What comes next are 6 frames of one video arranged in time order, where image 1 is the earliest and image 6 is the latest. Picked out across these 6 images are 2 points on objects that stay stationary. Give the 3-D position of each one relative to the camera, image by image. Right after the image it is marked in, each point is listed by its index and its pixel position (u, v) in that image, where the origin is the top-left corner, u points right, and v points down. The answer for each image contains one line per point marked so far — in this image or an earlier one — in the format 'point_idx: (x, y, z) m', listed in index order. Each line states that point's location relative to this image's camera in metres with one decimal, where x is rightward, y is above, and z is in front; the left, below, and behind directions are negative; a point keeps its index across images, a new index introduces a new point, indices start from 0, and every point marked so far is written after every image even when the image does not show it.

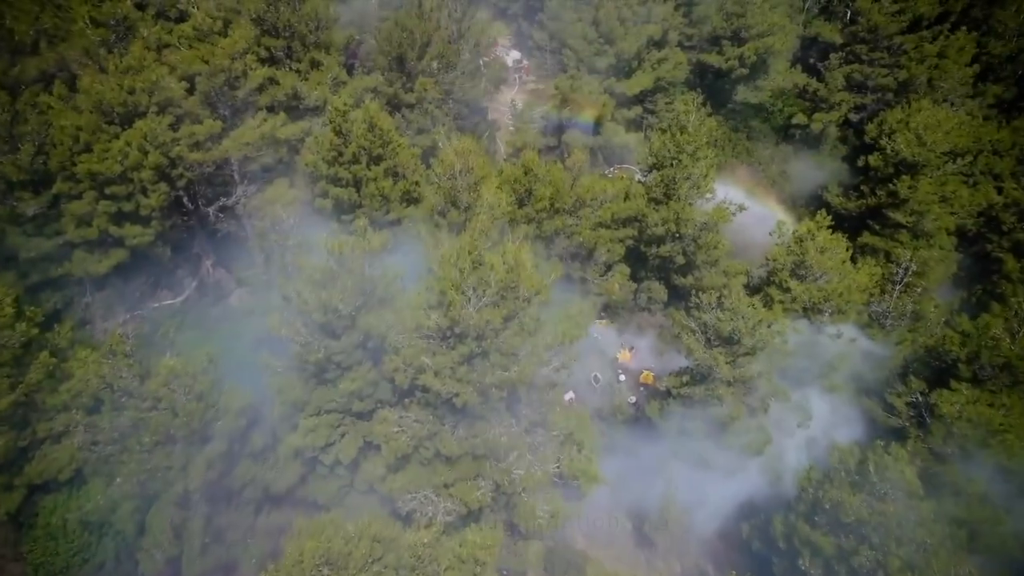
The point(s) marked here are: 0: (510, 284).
0: (0.0, +0.1, +18.6) m
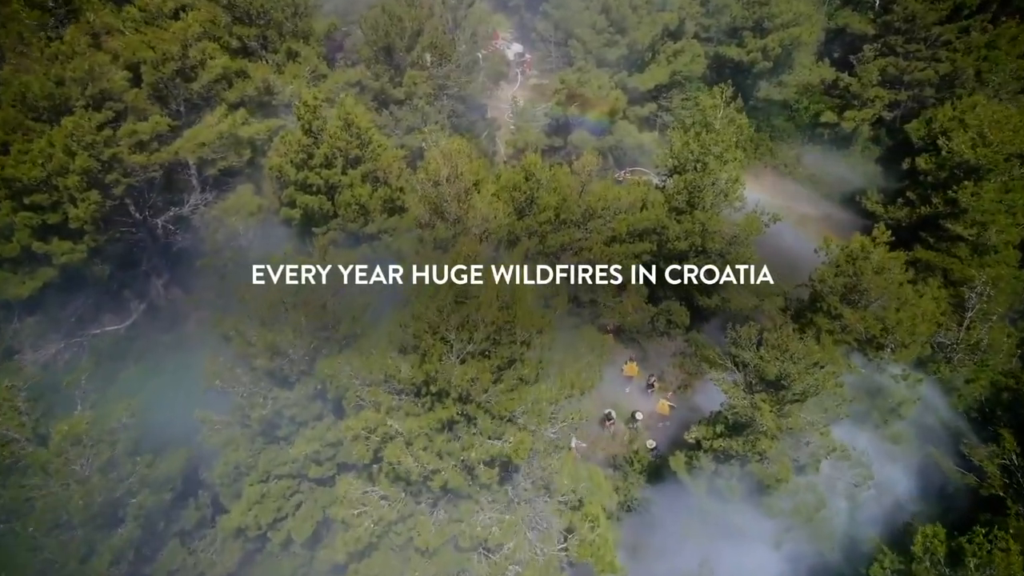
0: (-0.1, -0.5, +14.5) m
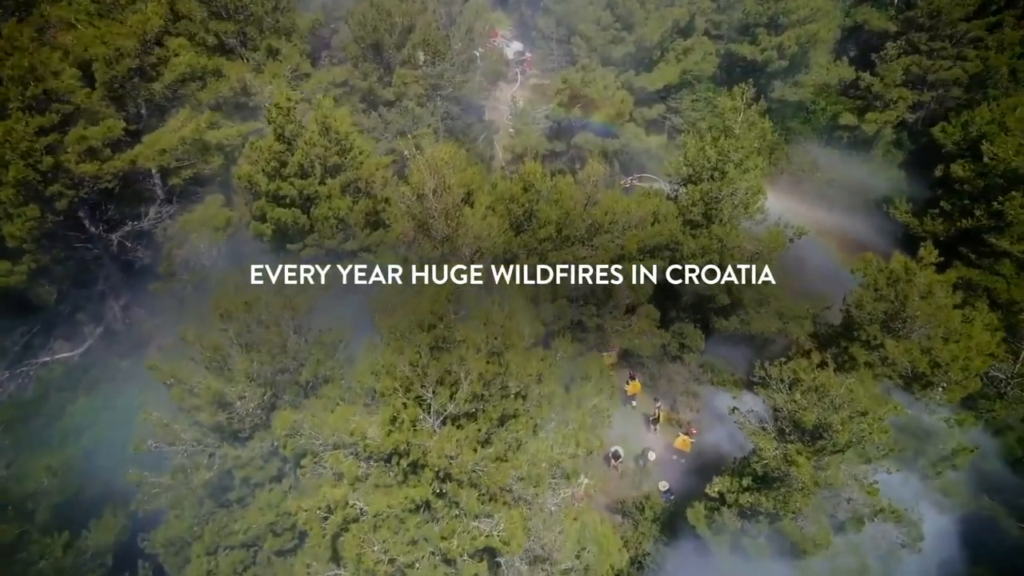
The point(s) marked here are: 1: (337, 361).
0: (-0.2, -1.0, +12.0) m
1: (-2.5, -1.0, +14.5) m
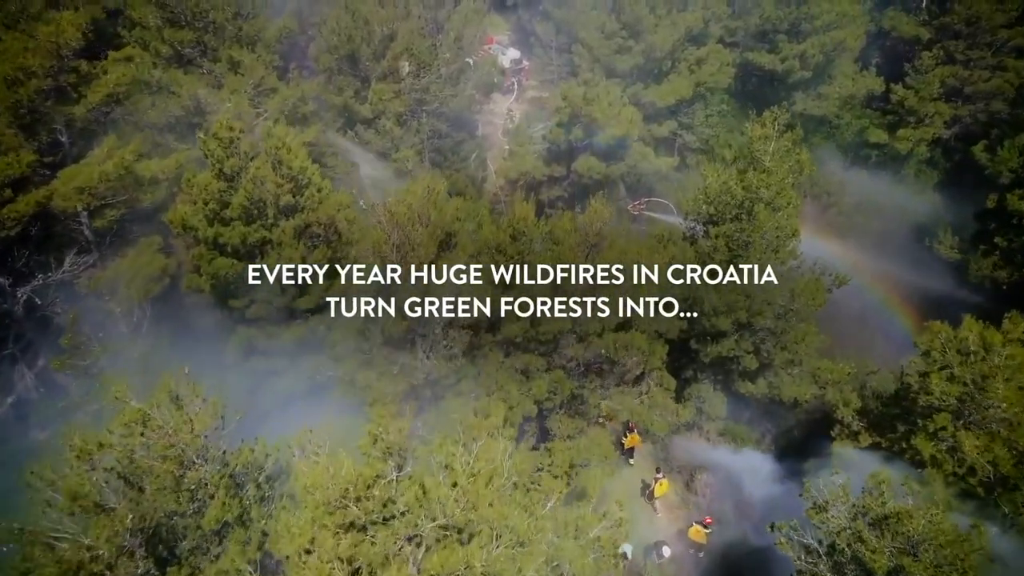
0: (-0.4, -2.2, +8.3) m
1: (-2.8, -2.2, +10.8) m
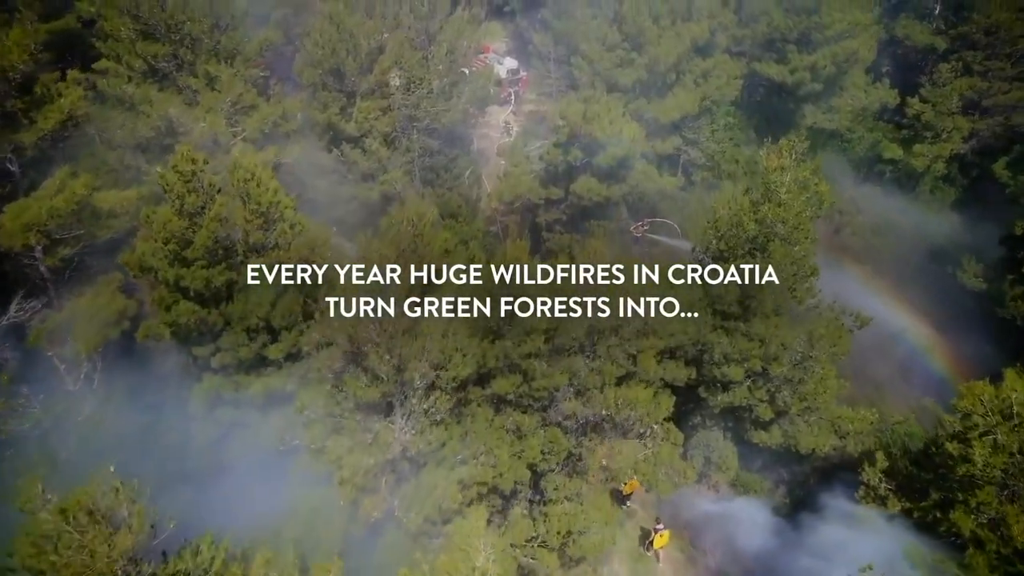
0: (-0.6, -3.0, +6.6) m
1: (-2.9, -3.0, +9.1) m
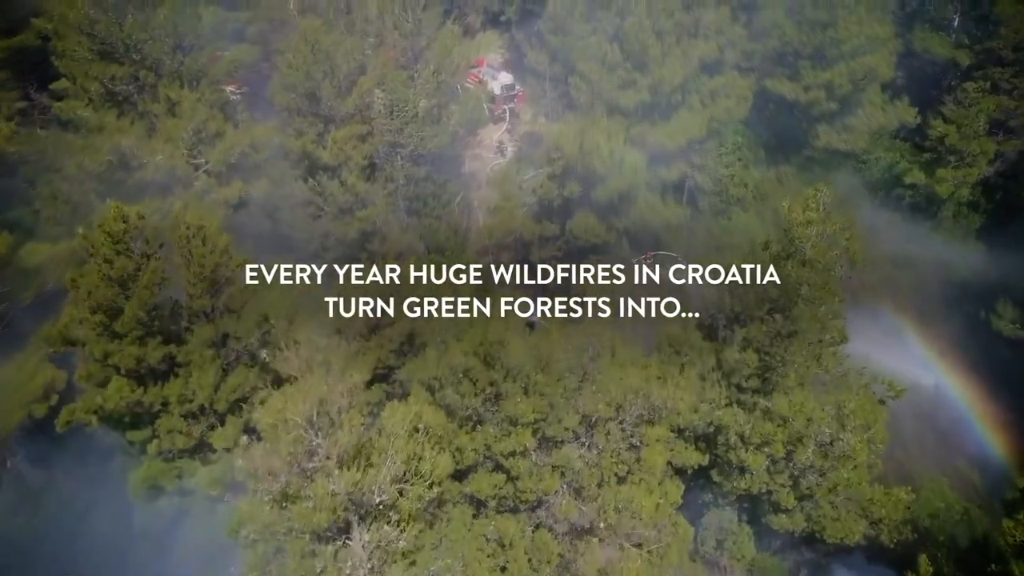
0: (-0.8, -4.1, +4.3) m
1: (-3.1, -4.1, +6.8) m
